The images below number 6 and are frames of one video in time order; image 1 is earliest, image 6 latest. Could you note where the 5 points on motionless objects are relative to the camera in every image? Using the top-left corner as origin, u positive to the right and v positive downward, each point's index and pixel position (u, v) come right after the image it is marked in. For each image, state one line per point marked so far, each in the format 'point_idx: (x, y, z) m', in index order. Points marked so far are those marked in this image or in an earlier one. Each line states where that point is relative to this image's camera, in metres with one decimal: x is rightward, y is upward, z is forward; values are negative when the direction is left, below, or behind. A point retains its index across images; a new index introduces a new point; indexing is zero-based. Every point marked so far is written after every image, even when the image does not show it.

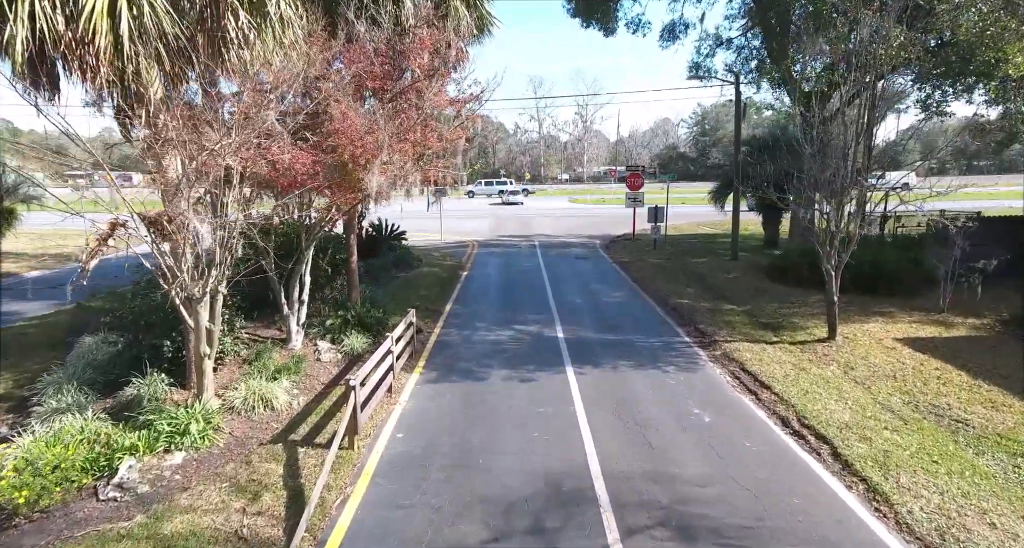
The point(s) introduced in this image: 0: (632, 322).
0: (+2.5, -1.0, +13.3) m
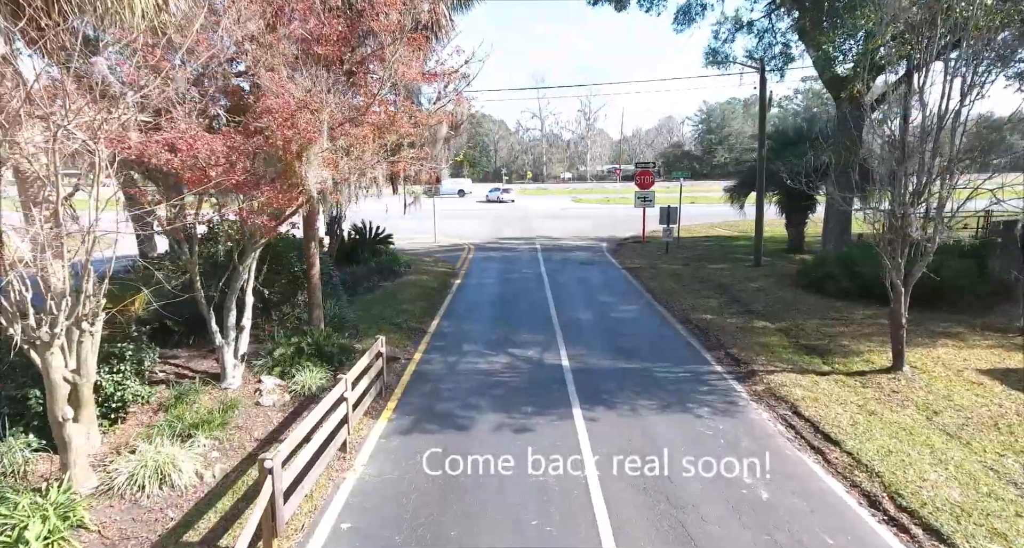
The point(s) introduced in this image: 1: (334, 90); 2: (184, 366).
0: (+2.4, -1.2, +11.2) m
1: (-1.9, +2.0, +6.9) m
2: (-4.3, -1.2, +8.3) m
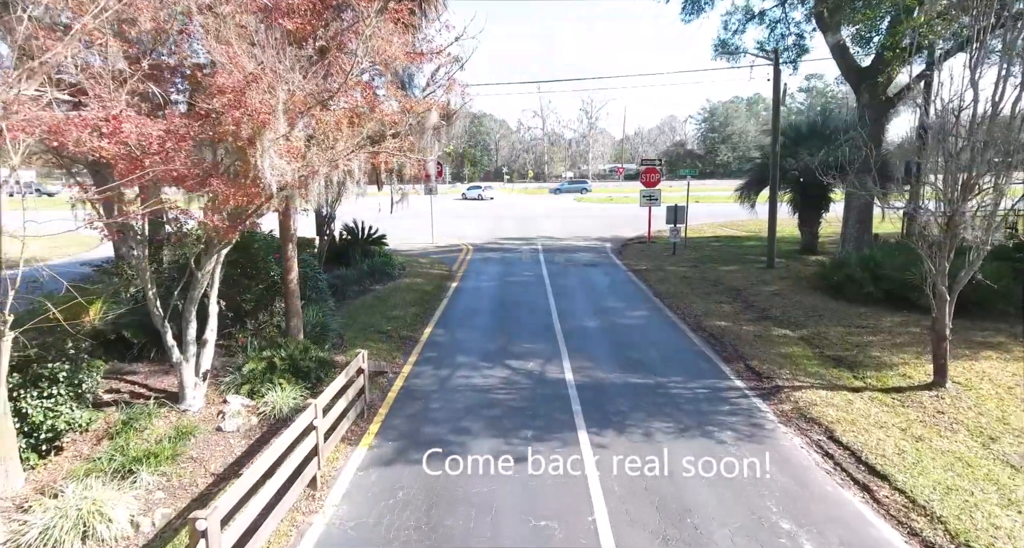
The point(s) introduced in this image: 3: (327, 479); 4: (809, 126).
0: (+2.4, -1.3, +10.3) m
1: (-1.9, +1.9, +6.0) m
2: (-4.3, -1.3, +7.4) m
3: (-1.8, -2.0, +6.2) m
4: (+9.2, +4.6, +19.7) m
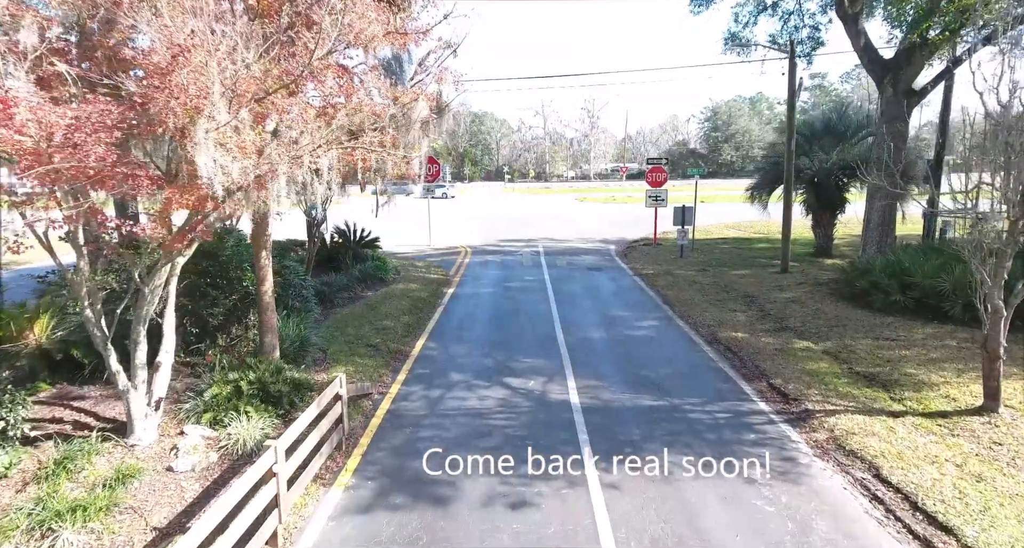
0: (+2.4, -1.5, +9.4) m
1: (-1.9, +1.8, +5.1) m
2: (-4.3, -1.4, +6.5) m
3: (-1.8, -2.1, +5.2) m
4: (+9.2, +4.4, +18.7) m
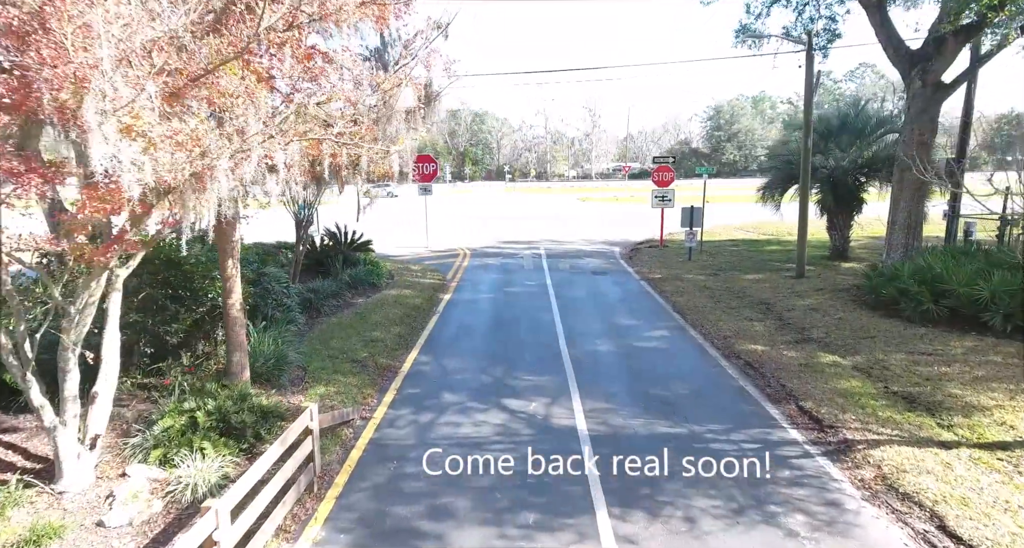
0: (+2.4, -1.6, +8.4) m
1: (-1.9, +1.7, +4.1) m
2: (-4.4, -1.5, +5.6) m
3: (-1.8, -2.2, +4.3) m
4: (+9.2, +4.3, +17.8) m
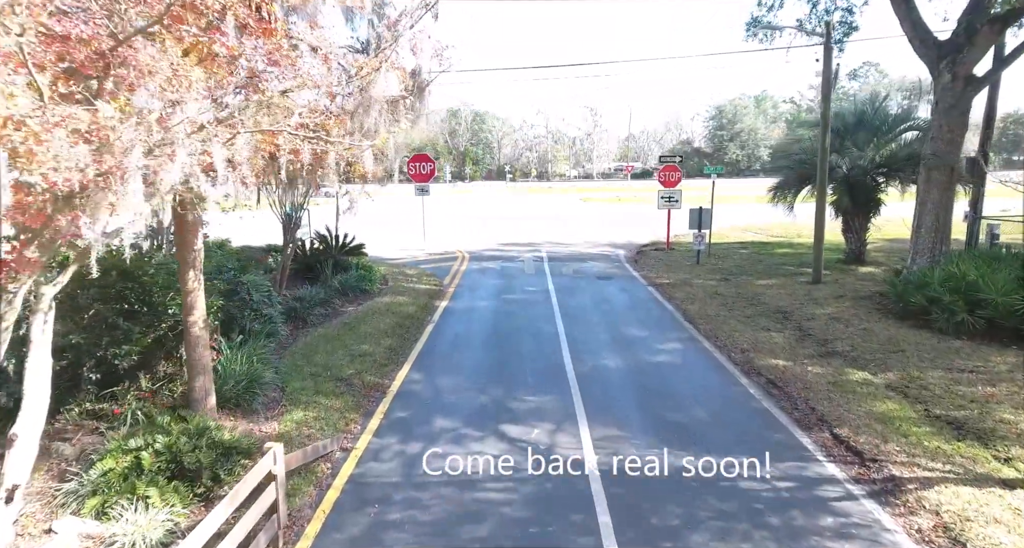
0: (+2.4, -1.7, +7.6) m
1: (-2.0, +1.5, +3.3) m
2: (-4.4, -1.7, +4.7) m
3: (-1.8, -2.4, +3.5) m
4: (+9.2, +4.2, +16.9) m
